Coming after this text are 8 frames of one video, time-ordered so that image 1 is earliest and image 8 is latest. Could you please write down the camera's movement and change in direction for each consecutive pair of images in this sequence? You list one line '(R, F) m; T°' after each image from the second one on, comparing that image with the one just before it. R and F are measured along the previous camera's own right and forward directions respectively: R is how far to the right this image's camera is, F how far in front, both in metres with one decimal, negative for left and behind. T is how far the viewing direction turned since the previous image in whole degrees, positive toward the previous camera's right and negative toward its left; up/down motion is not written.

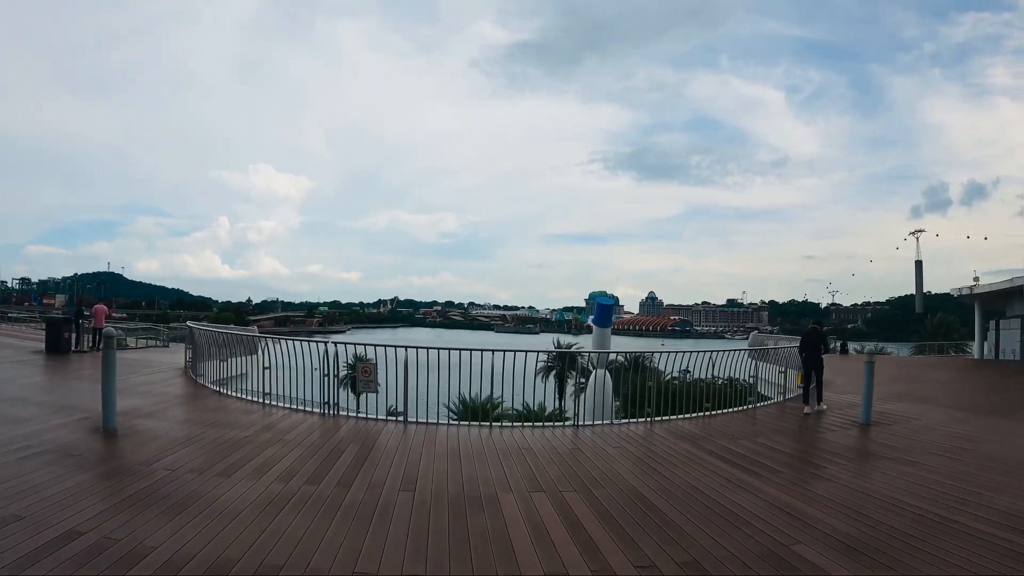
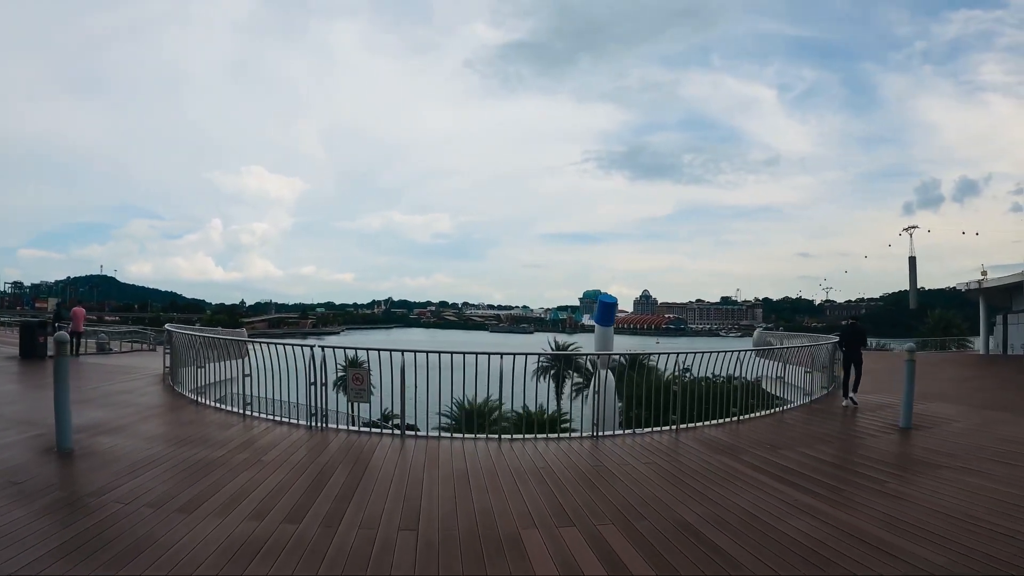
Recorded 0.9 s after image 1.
(-0.1, +0.6) m; +1°
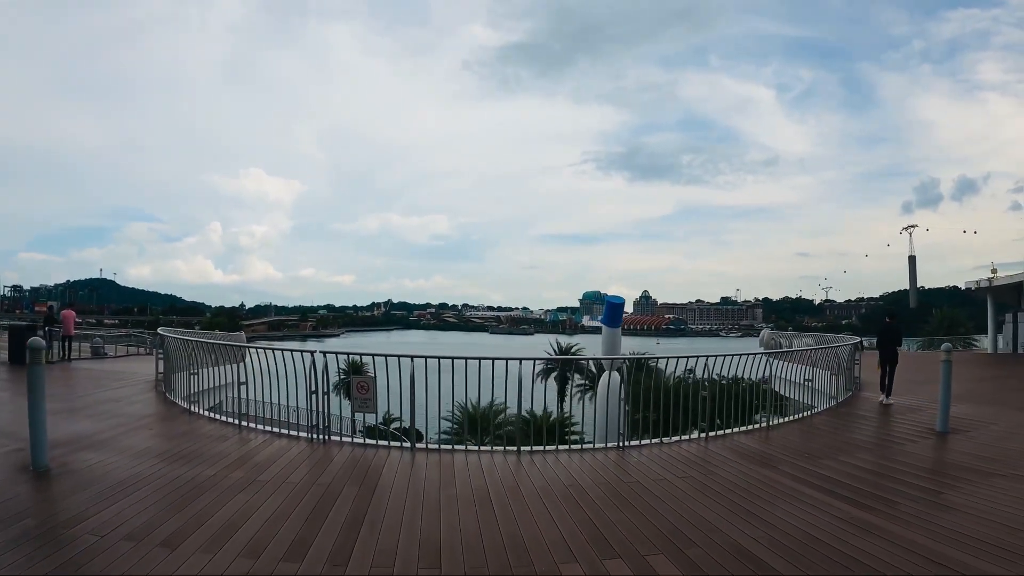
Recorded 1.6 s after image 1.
(-0.2, +0.4) m; 0°
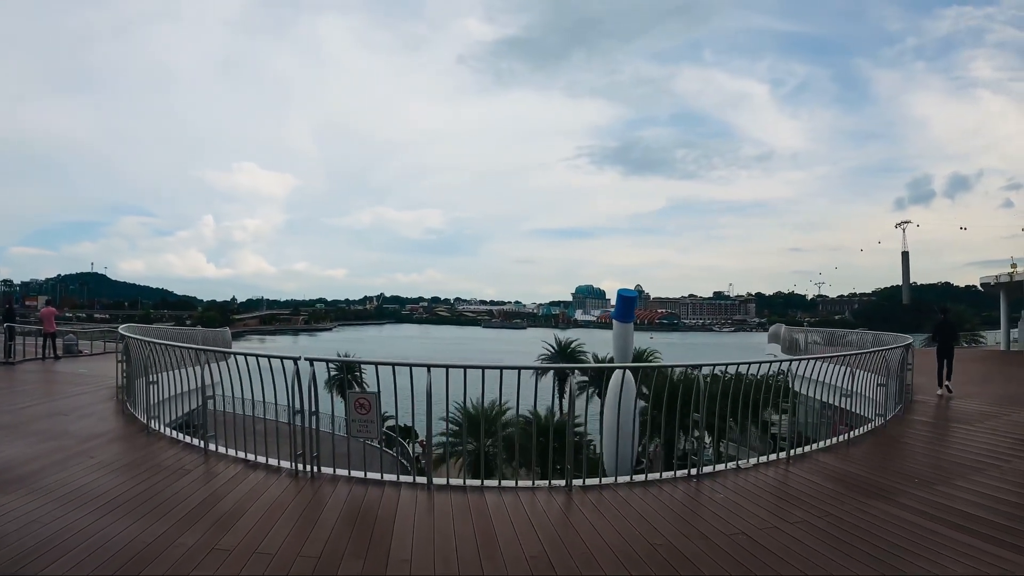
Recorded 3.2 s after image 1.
(-0.3, +1.1) m; +1°
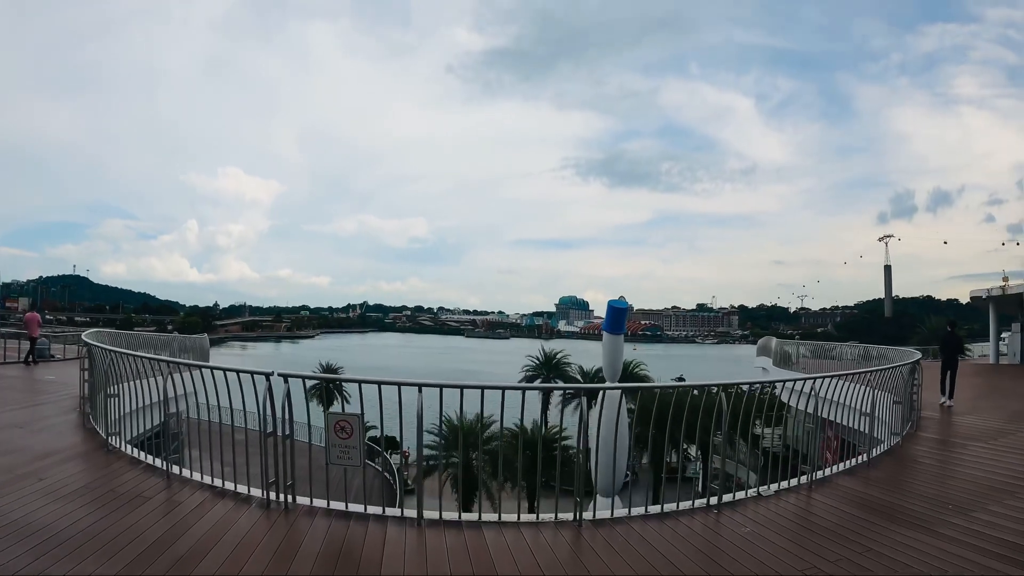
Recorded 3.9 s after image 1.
(-0.1, +0.4) m; +1°
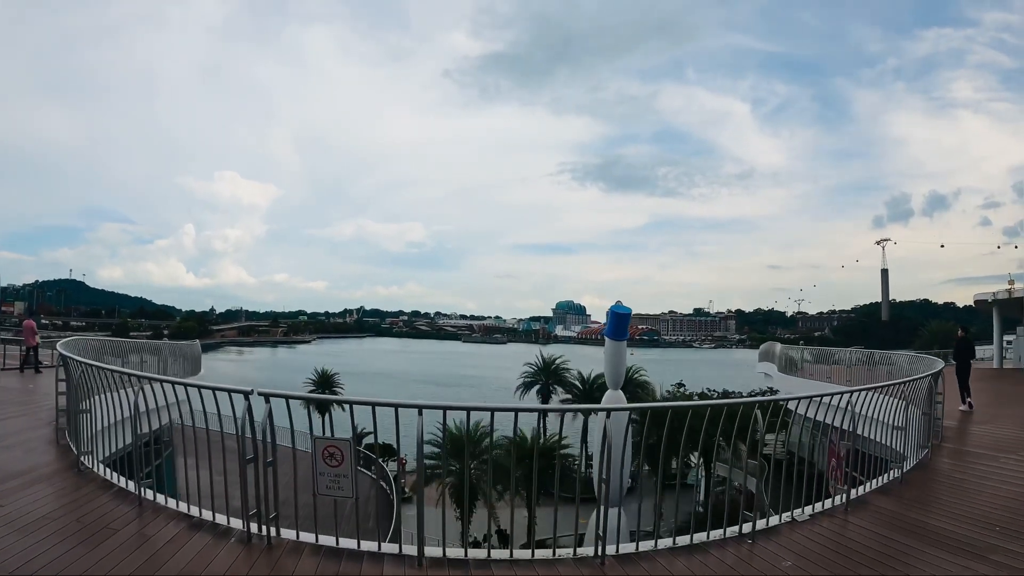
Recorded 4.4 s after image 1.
(-0.1, +0.4) m; 0°
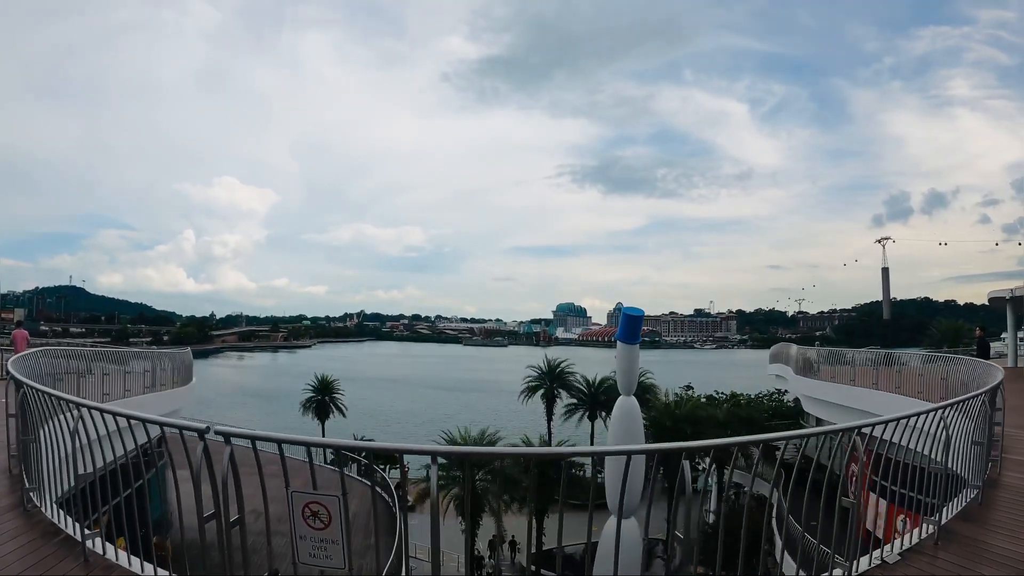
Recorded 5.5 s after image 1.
(-0.2, +0.7) m; 0°
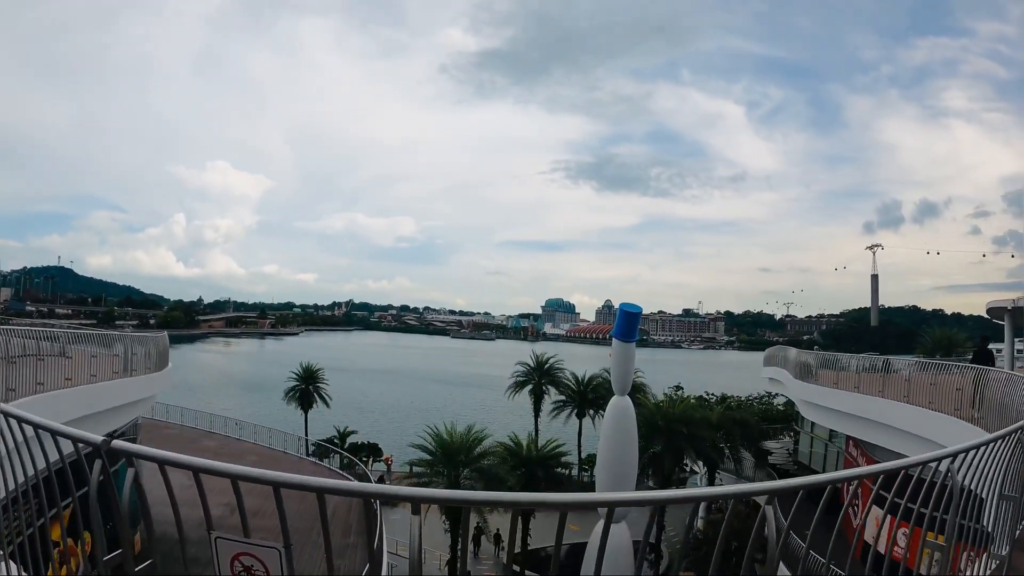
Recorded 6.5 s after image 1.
(-0.1, +0.6) m; +1°
